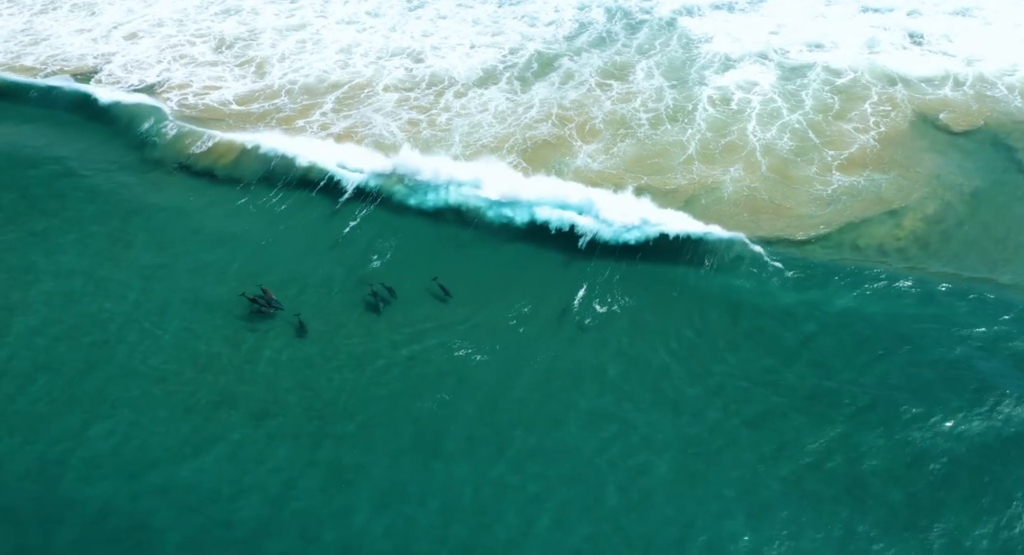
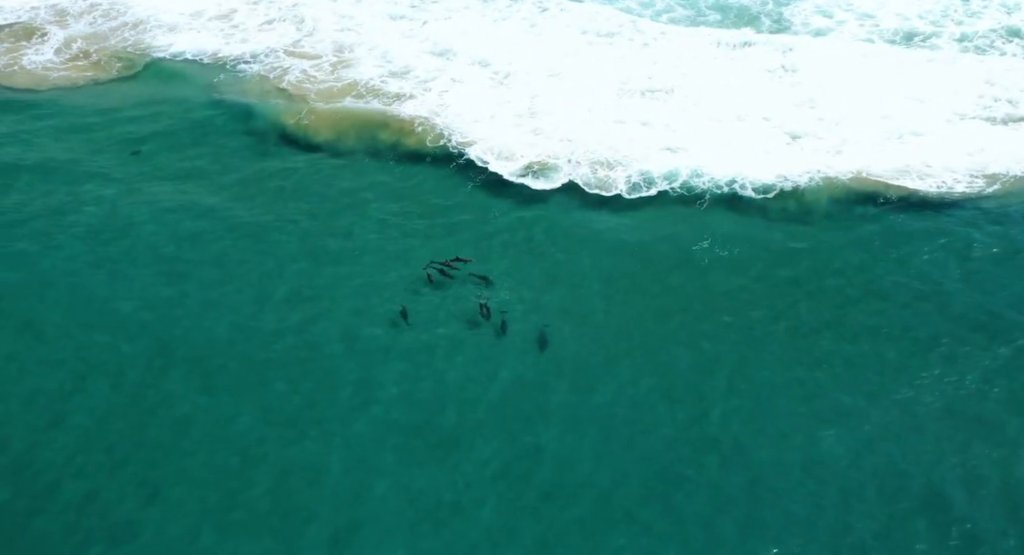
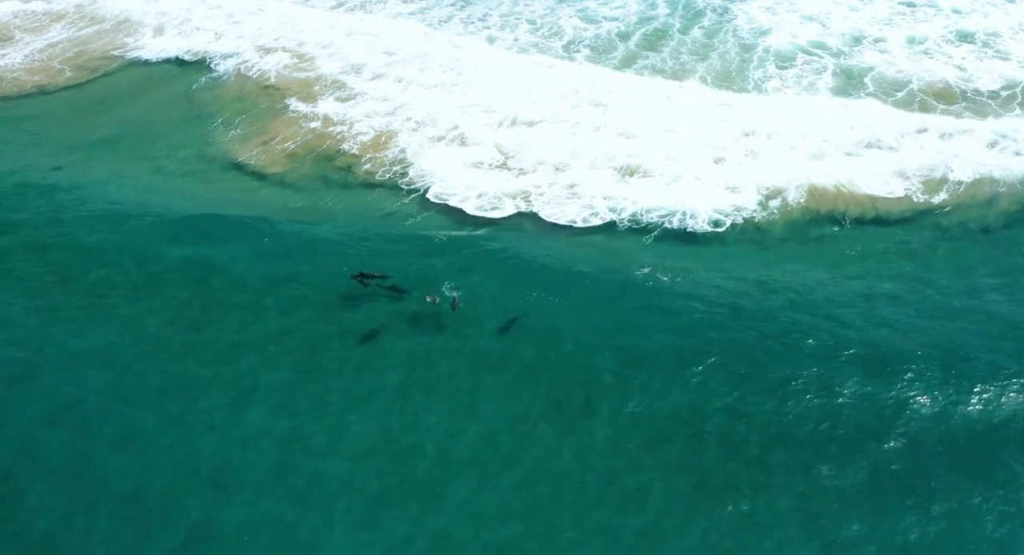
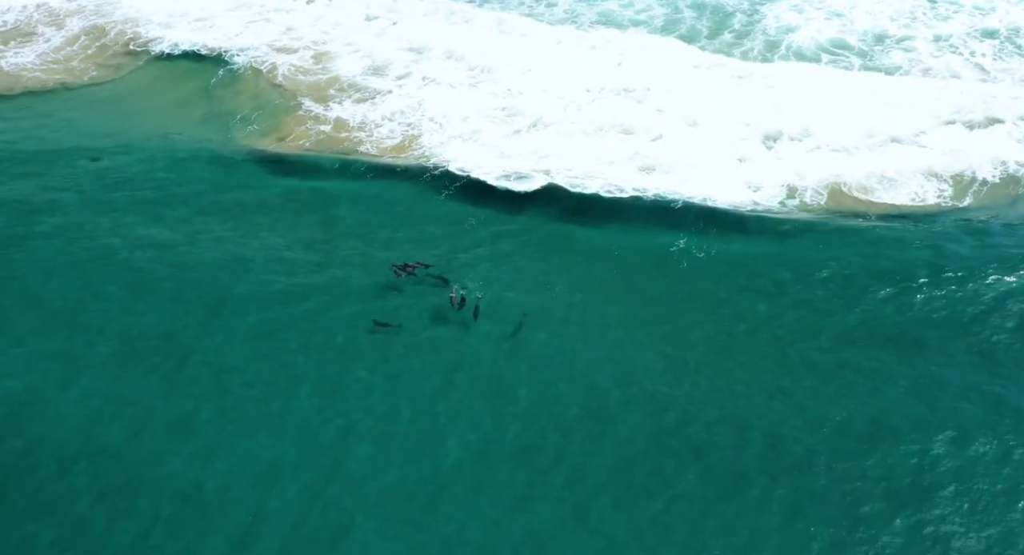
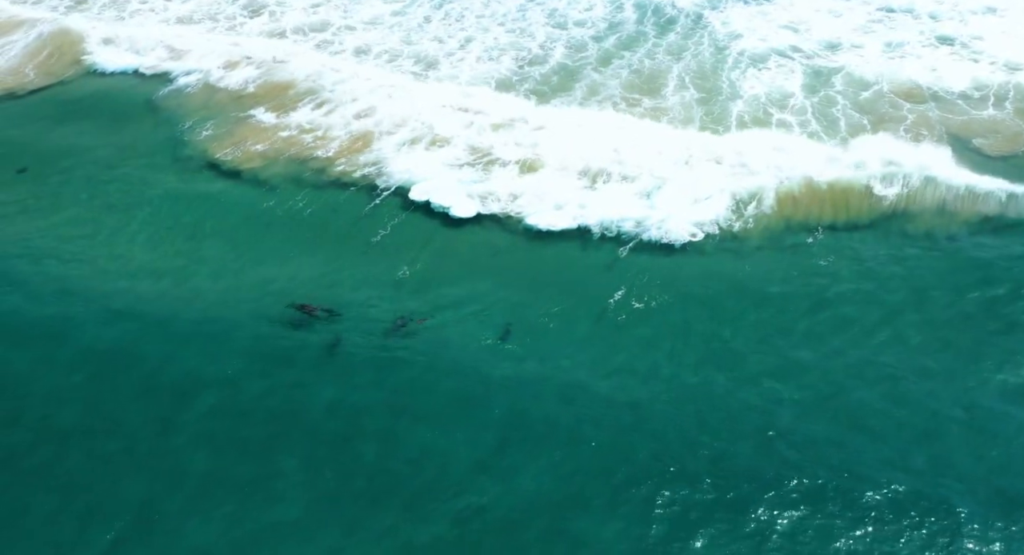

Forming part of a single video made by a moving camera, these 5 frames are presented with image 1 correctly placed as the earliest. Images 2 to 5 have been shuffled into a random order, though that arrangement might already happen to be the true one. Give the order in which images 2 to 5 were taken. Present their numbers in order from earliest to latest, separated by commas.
5, 3, 4, 2
